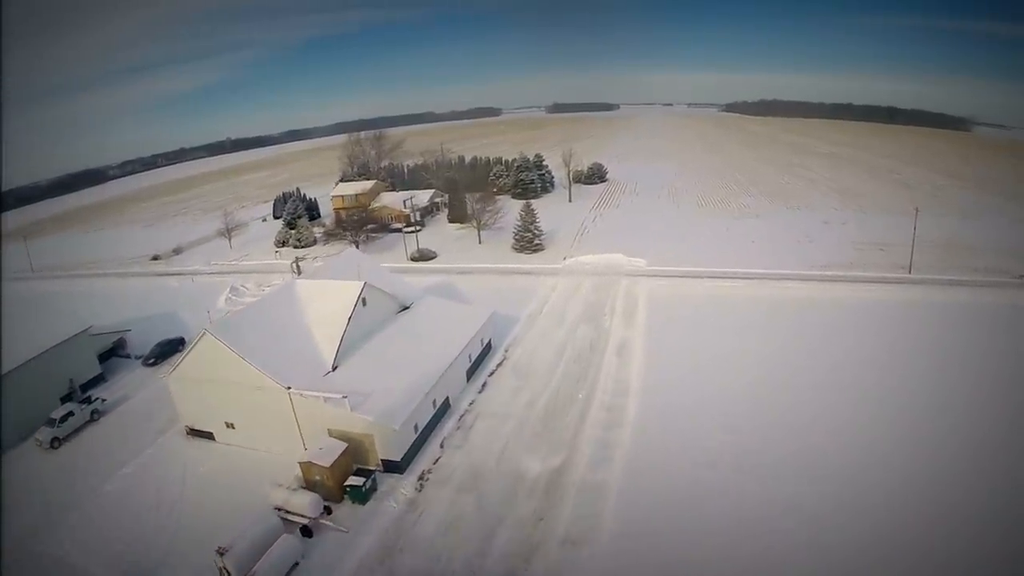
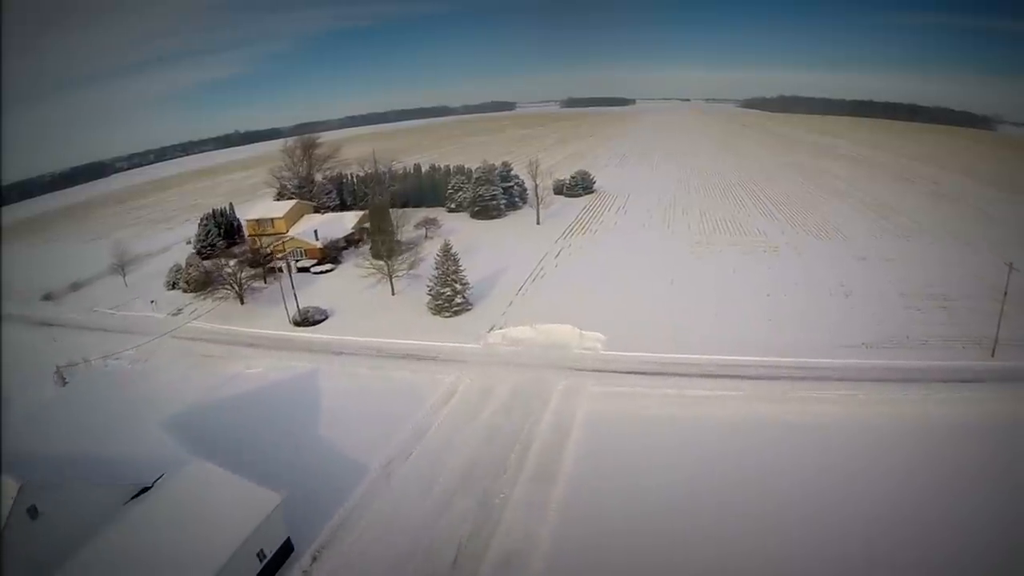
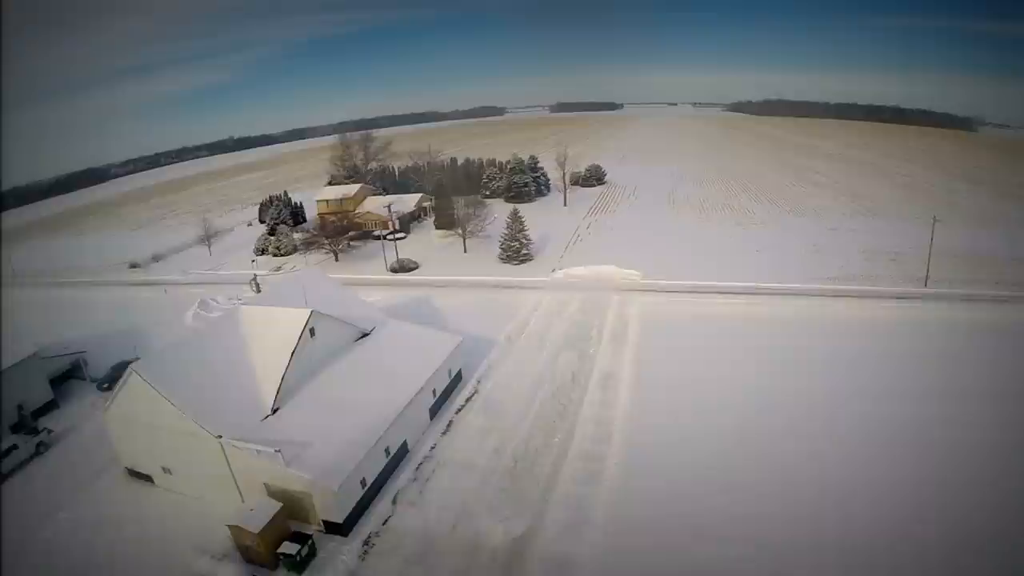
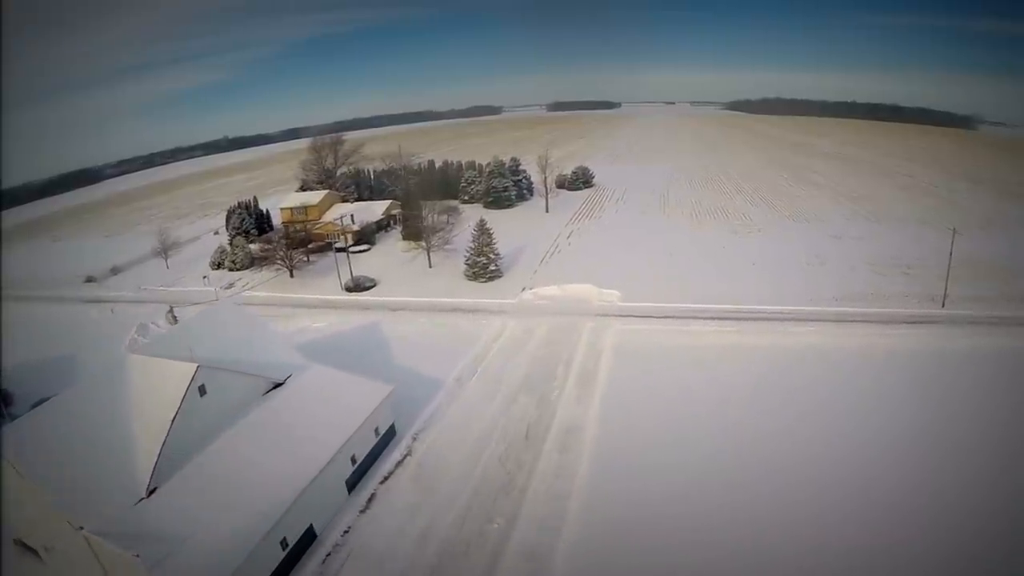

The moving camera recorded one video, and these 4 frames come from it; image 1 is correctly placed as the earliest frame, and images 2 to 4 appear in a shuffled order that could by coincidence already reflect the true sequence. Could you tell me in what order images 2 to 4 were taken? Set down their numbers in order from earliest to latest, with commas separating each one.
3, 4, 2
